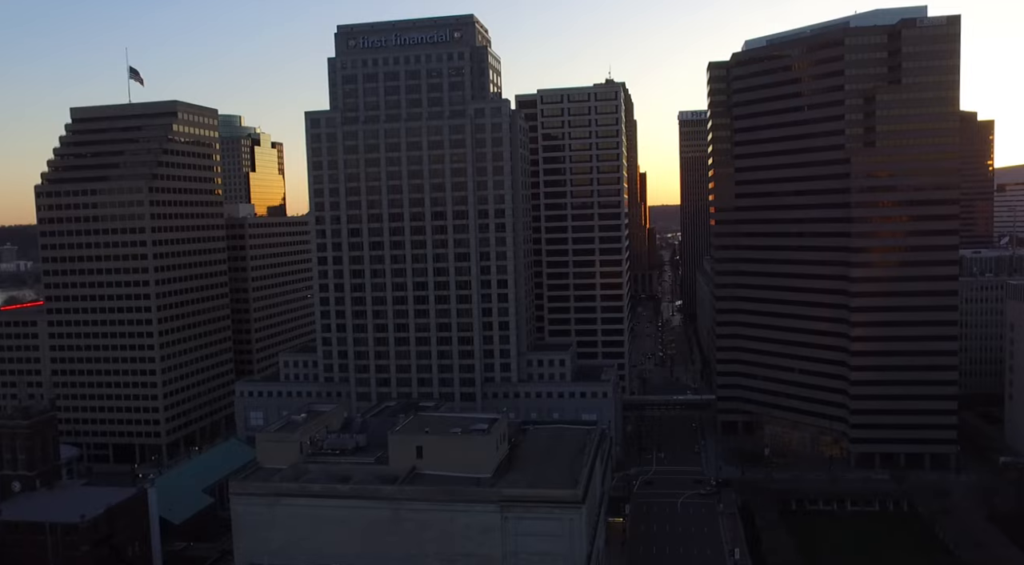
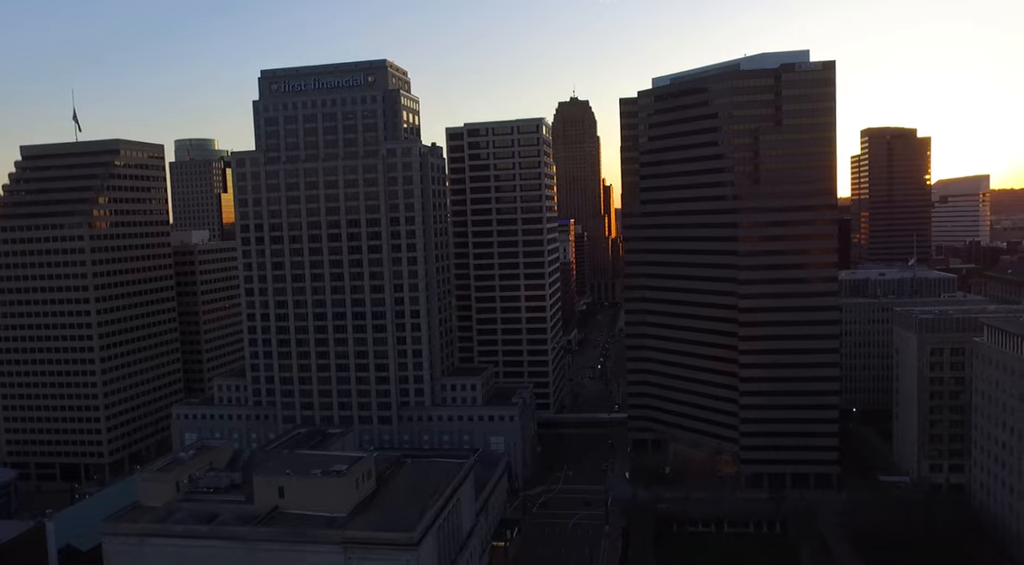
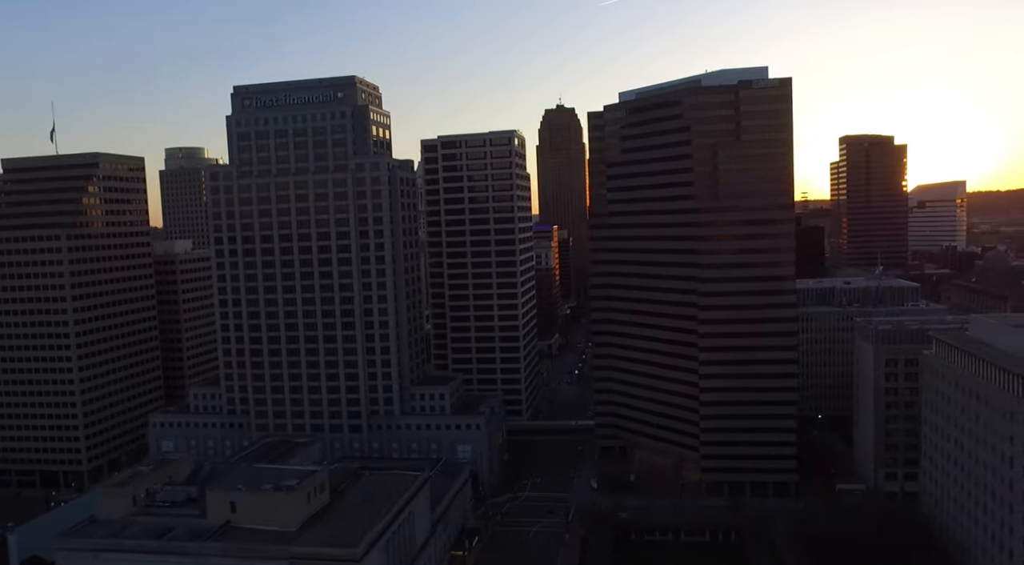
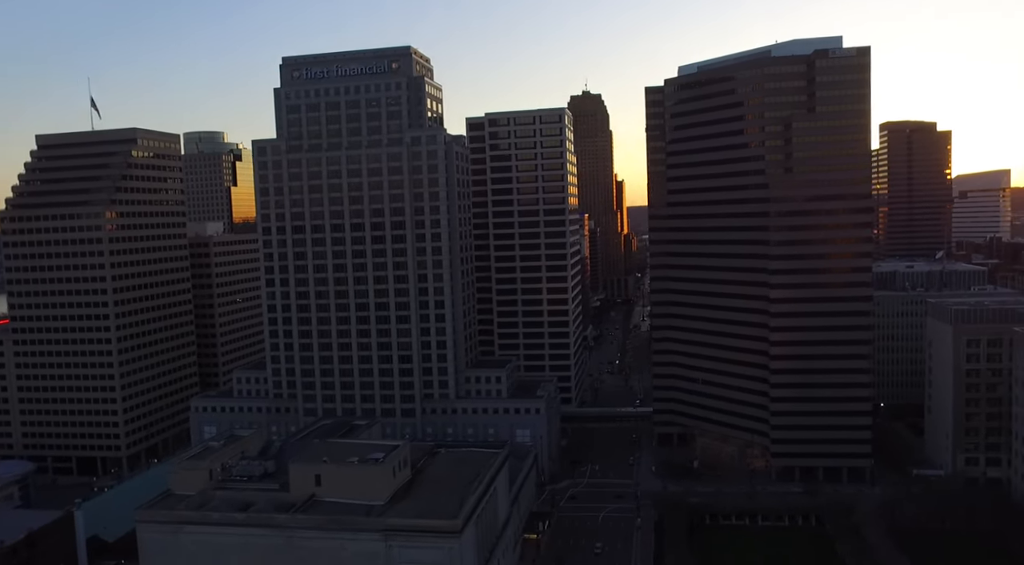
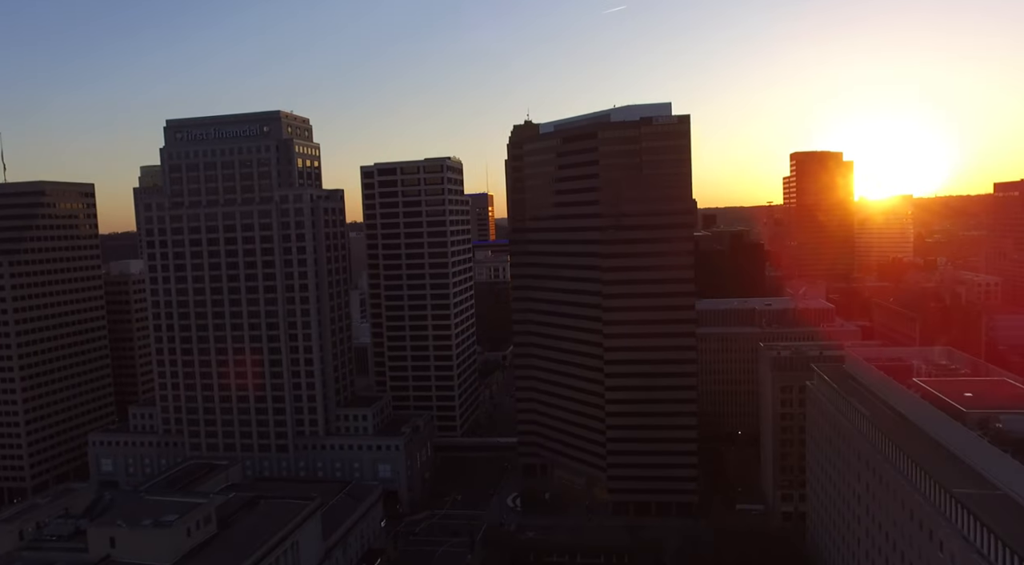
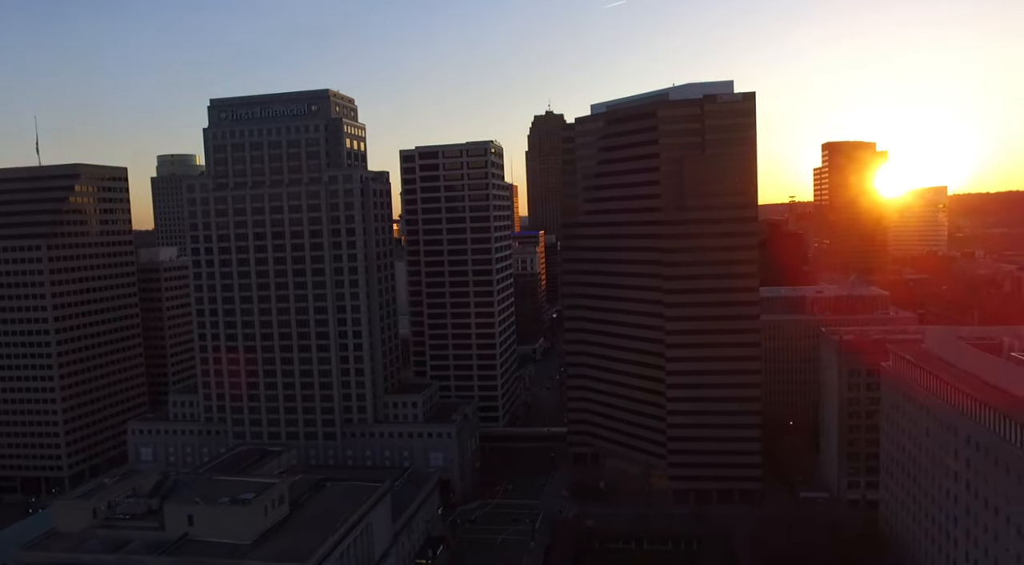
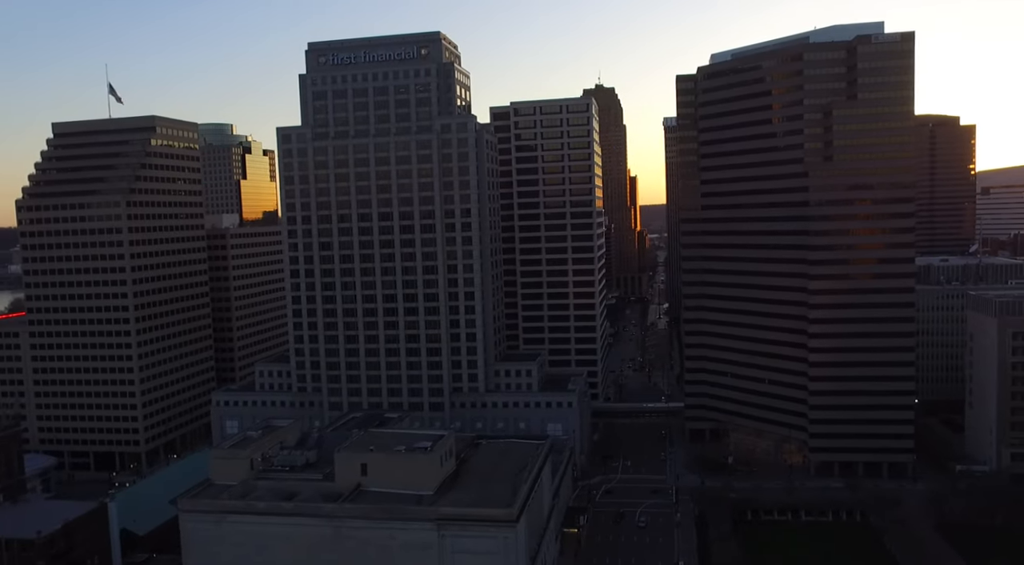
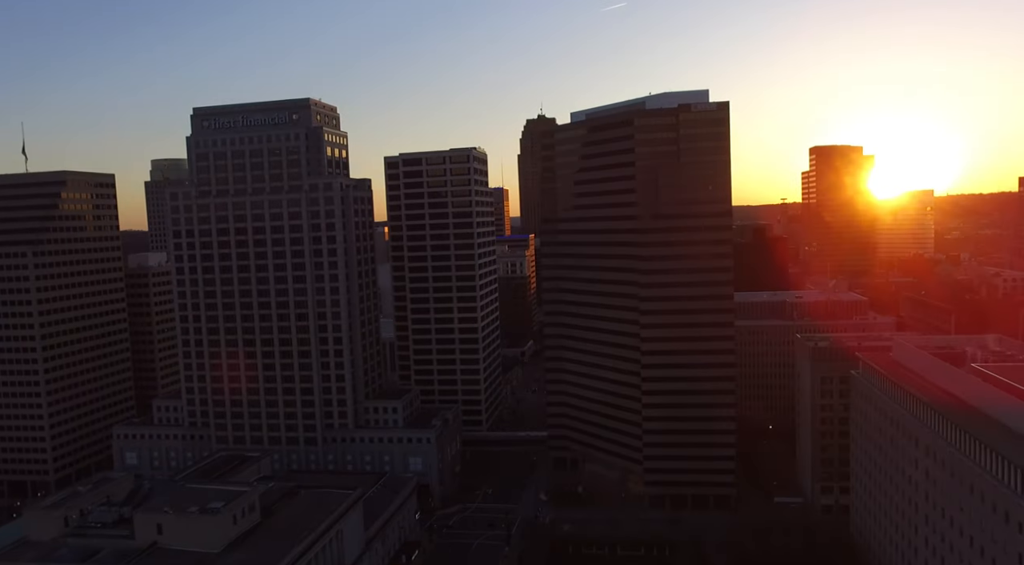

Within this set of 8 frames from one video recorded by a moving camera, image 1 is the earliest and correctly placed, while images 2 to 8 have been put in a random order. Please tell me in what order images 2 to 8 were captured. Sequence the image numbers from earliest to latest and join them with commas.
7, 4, 2, 3, 6, 8, 5
